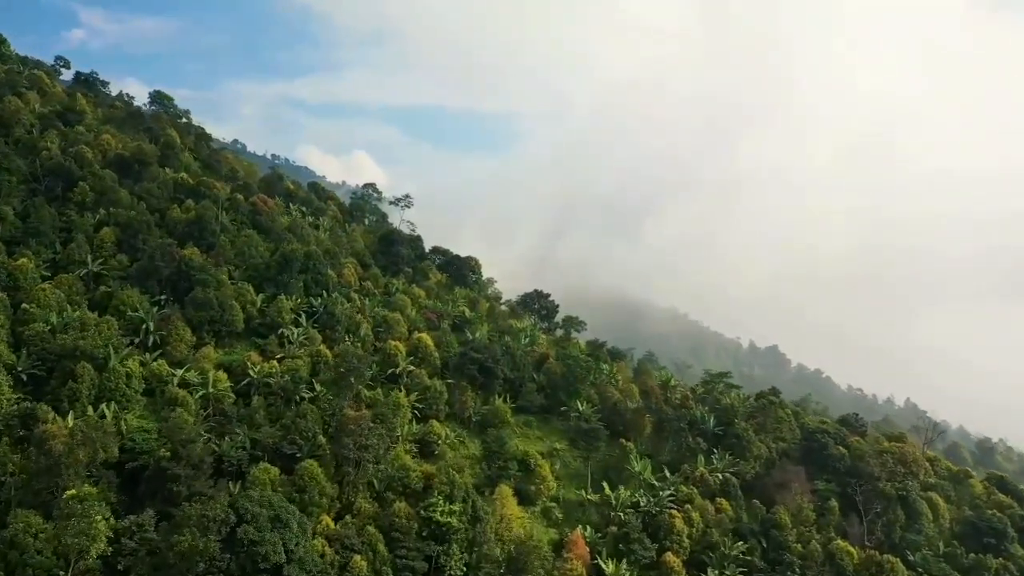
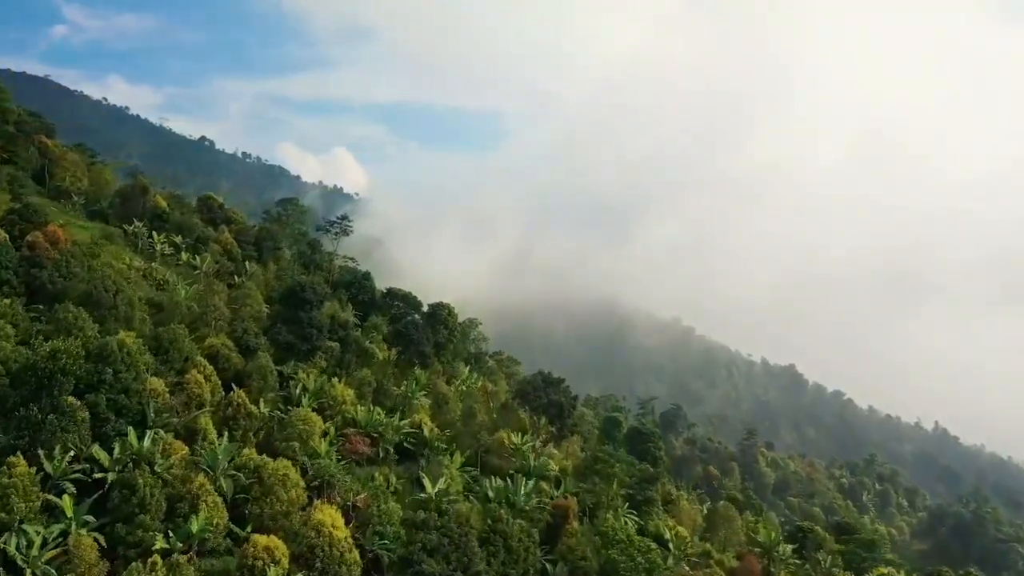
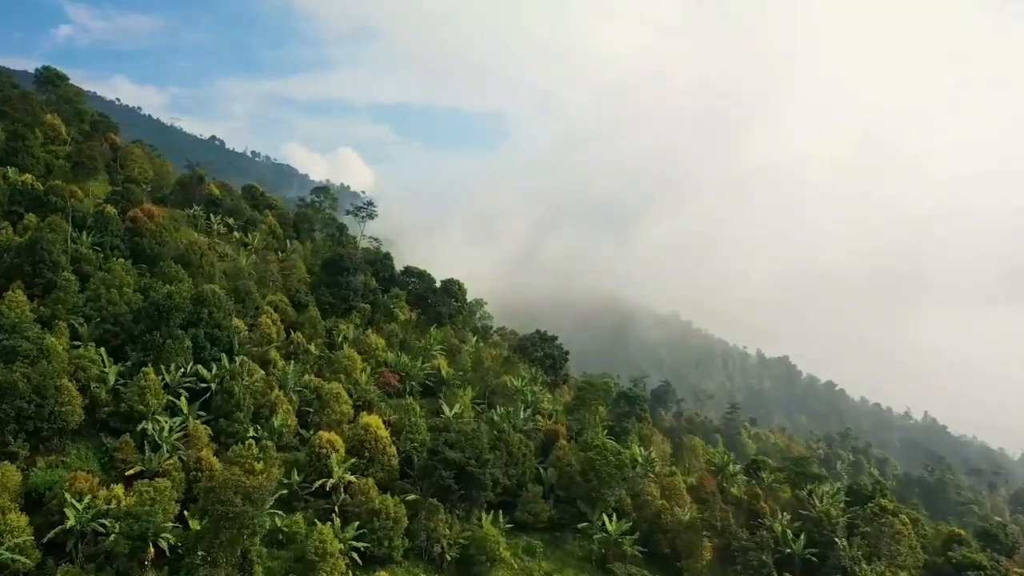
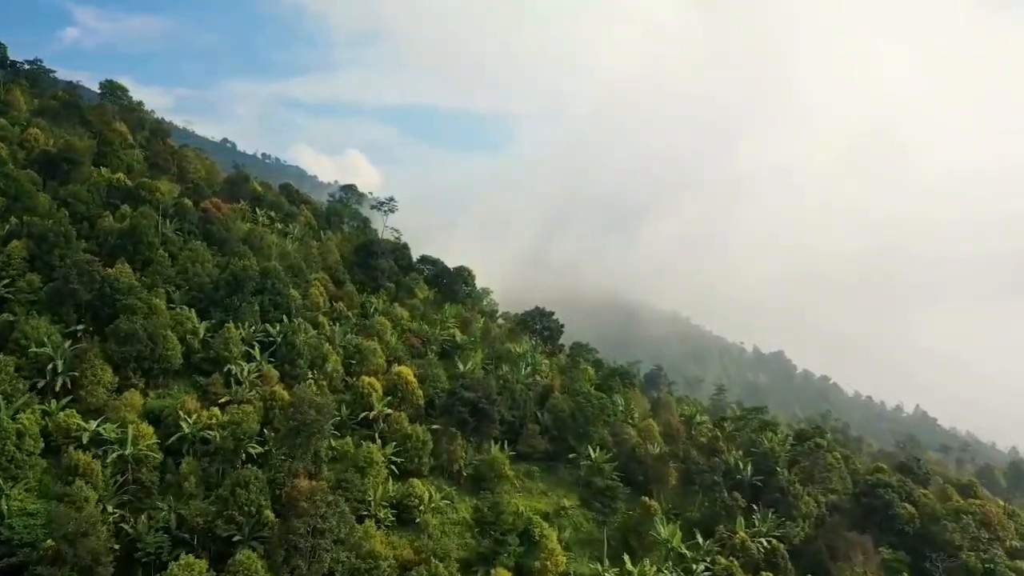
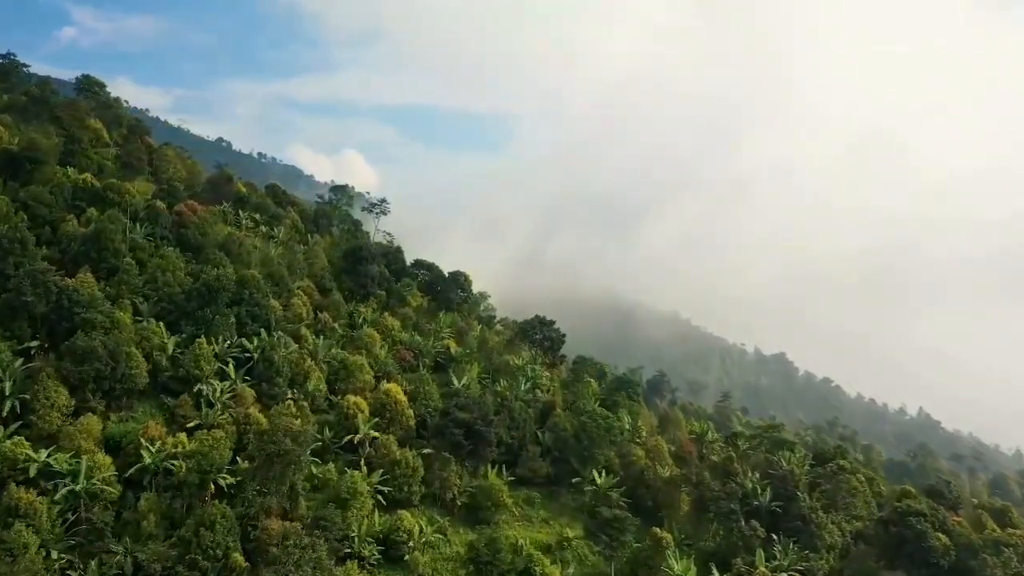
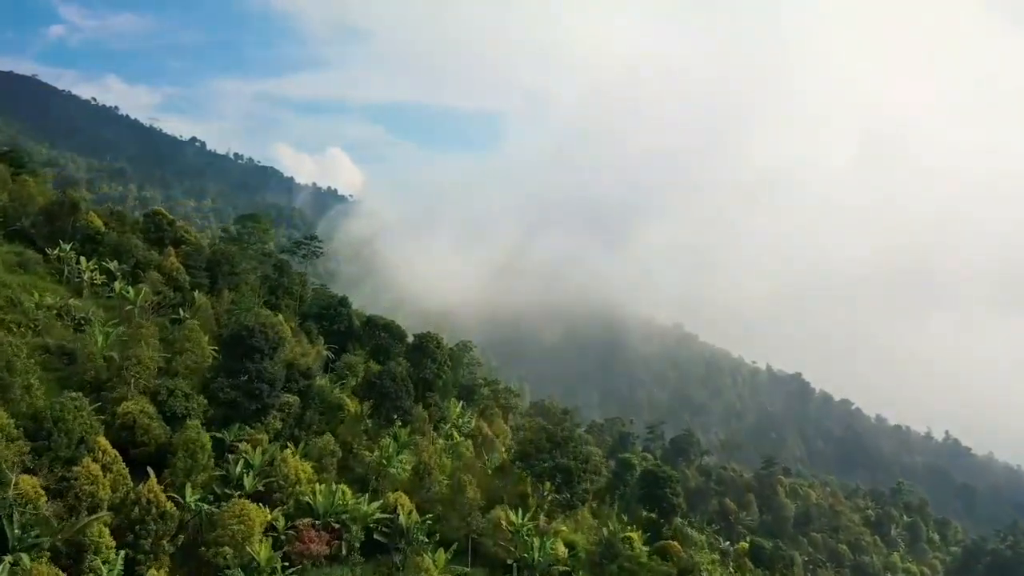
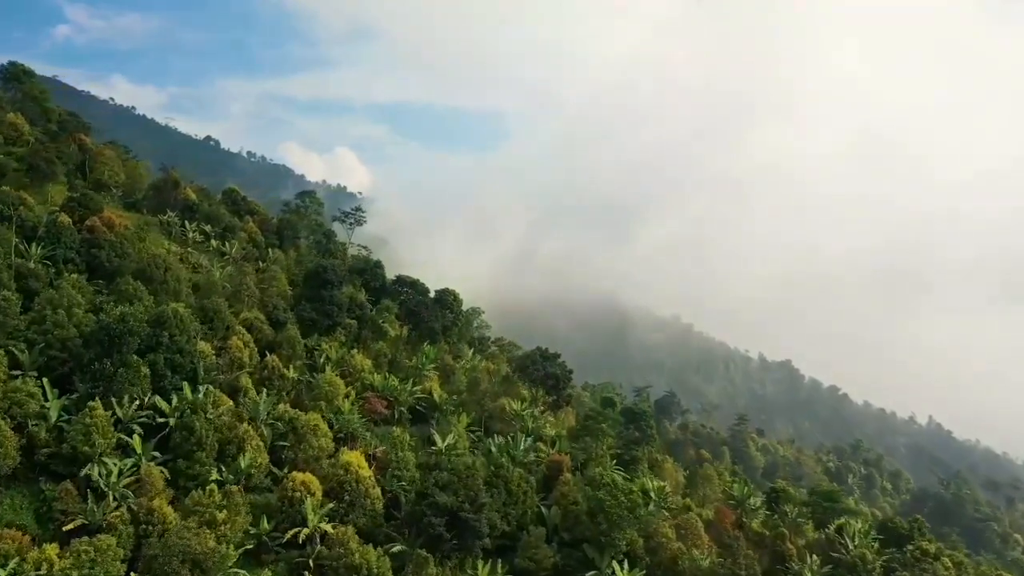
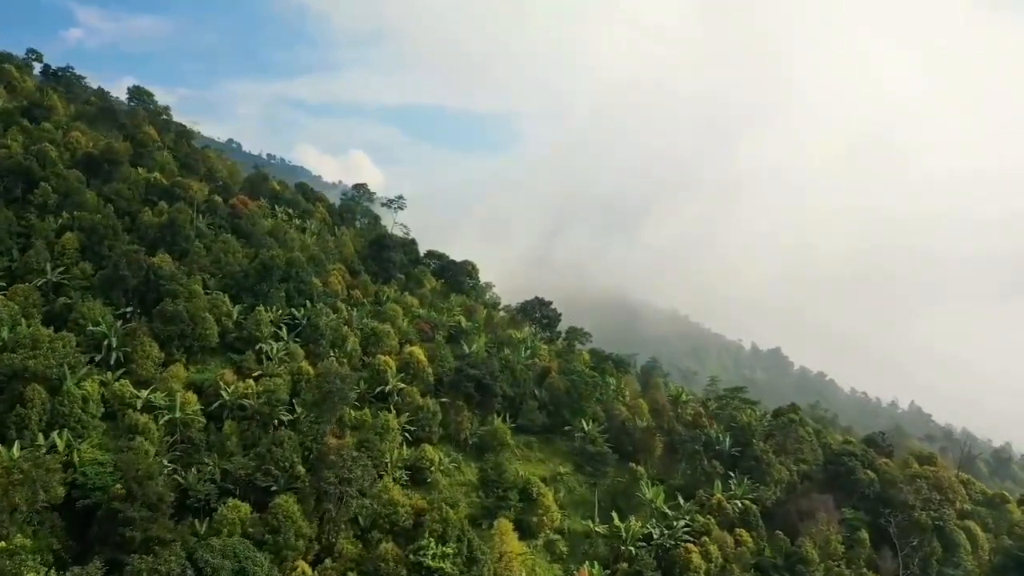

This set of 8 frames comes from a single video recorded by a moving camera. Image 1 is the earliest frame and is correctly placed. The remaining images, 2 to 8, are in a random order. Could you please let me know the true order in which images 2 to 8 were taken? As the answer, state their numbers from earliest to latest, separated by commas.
8, 4, 5, 3, 7, 2, 6
